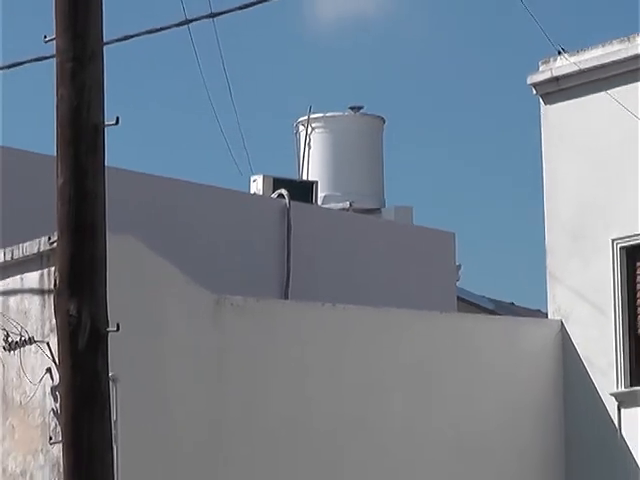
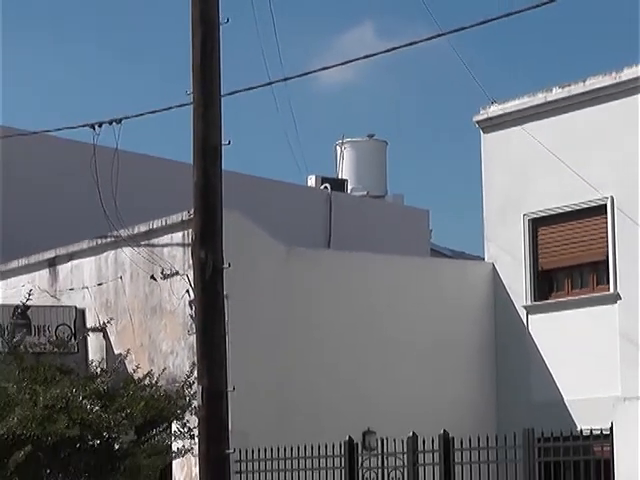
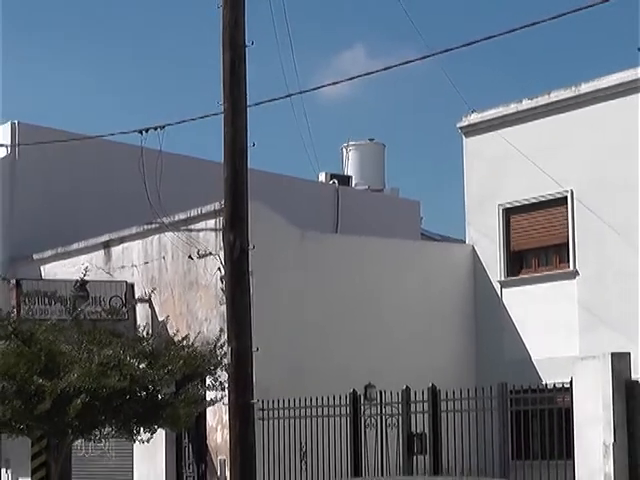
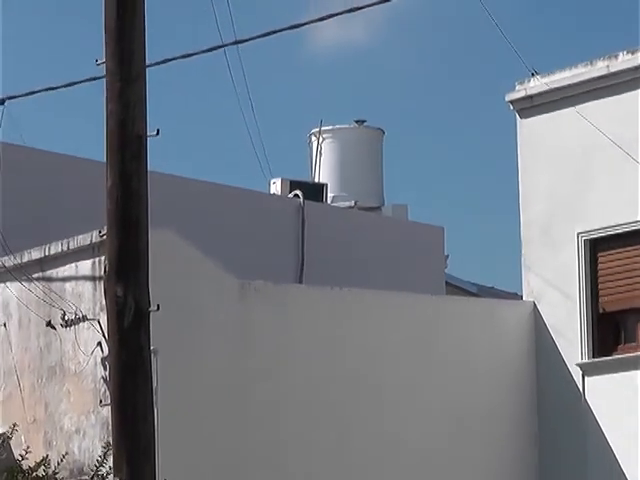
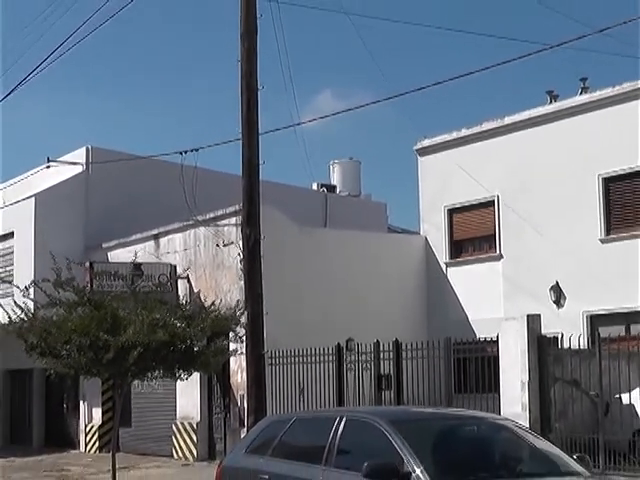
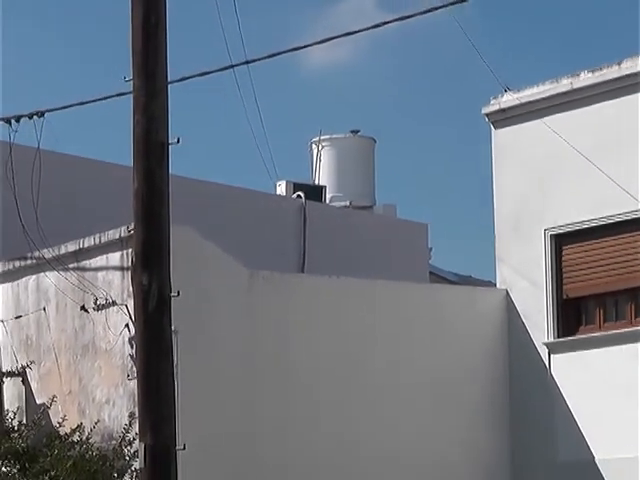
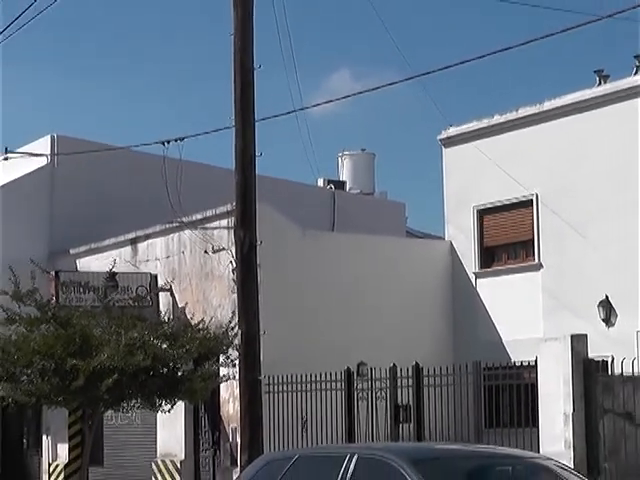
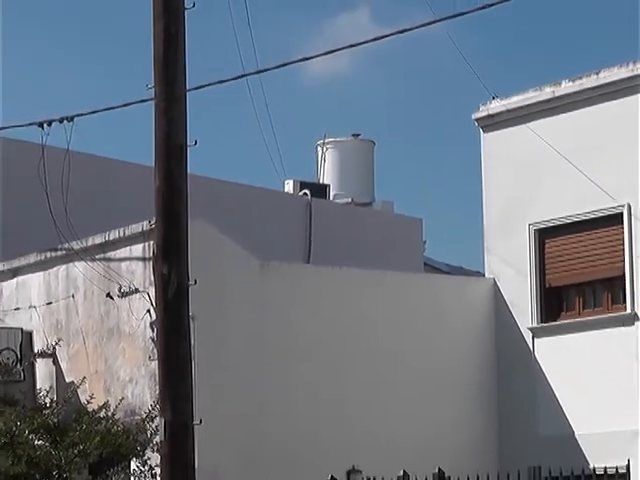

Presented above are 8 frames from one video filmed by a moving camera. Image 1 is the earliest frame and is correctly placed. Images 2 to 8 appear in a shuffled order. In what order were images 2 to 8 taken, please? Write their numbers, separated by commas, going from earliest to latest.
4, 6, 8, 2, 3, 7, 5
